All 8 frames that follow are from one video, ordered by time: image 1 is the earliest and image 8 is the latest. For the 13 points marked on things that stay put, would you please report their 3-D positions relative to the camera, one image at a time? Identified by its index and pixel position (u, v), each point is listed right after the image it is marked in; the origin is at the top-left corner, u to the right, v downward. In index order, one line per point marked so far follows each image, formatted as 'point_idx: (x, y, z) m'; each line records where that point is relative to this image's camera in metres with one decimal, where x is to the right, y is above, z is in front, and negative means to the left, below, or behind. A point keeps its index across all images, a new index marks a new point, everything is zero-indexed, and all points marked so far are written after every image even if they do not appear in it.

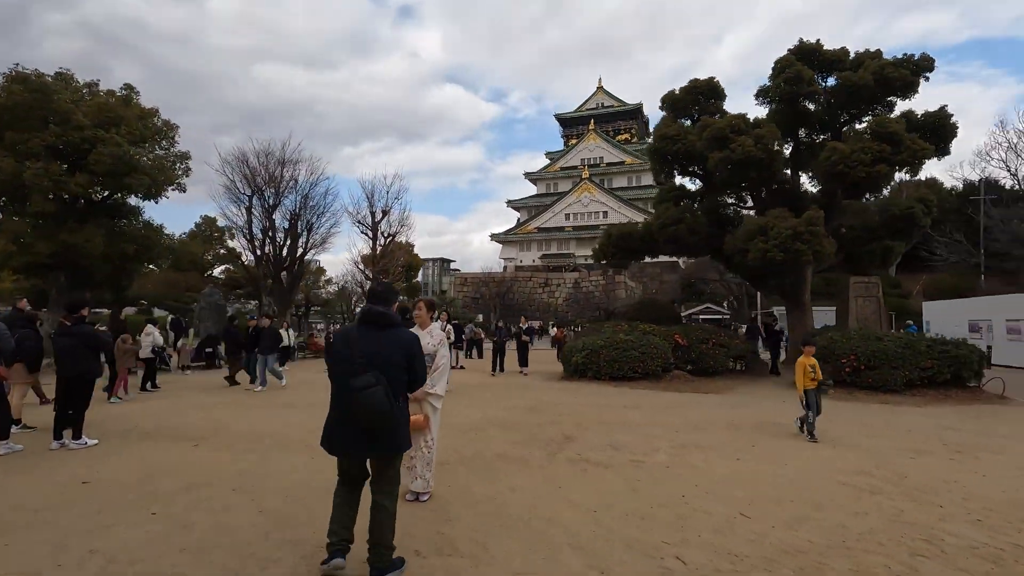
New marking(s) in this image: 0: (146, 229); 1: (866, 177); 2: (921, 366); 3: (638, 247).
0: (-11.1, +1.8, +16.2) m
1: (+8.3, +2.6, +12.4) m
2: (+8.1, -1.5, +10.6) m
3: (+3.9, +1.2, +16.5) m
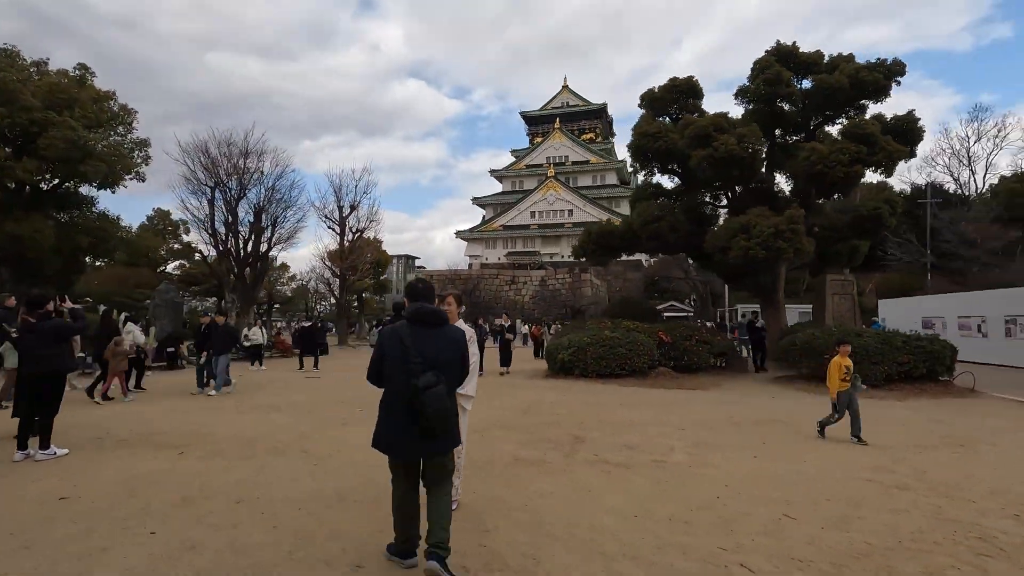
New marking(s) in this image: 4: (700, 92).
0: (-11.6, +1.9, +15.1) m
1: (+7.9, +2.6, +12.7) m
2: (+7.9, -1.5, +10.9) m
3: (+3.3, +1.3, +16.5) m
4: (+5.9, +6.2, +16.8) m
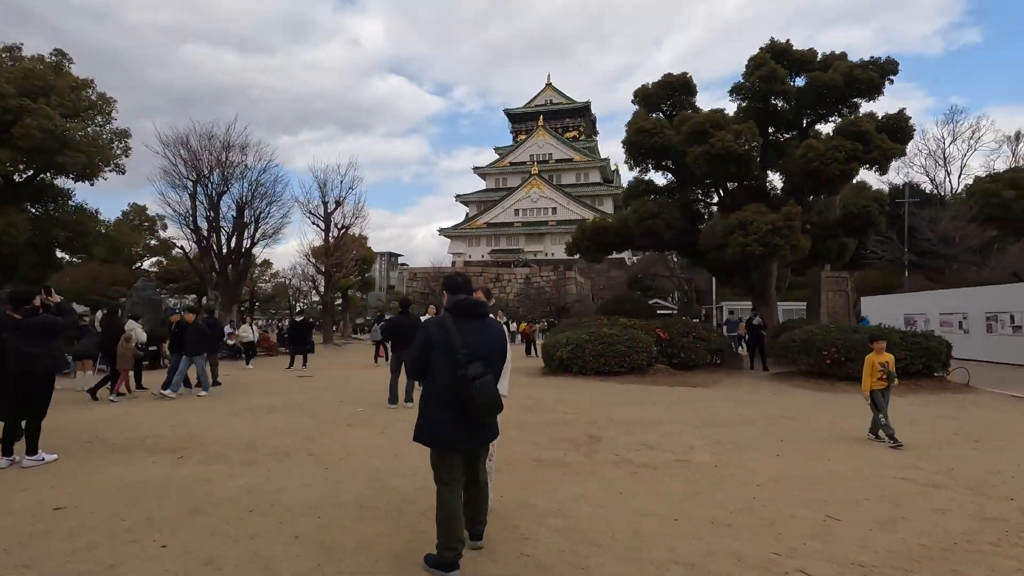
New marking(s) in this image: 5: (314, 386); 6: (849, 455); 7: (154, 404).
0: (-11.8, +2.0, +14.5) m
1: (+7.9, +2.7, +12.8) m
2: (+7.9, -1.4, +11.0) m
3: (+3.1, +1.4, +16.3) m
4: (+5.7, +6.2, +16.8) m
5: (-4.0, -2.0, +10.7) m
6: (+3.5, -1.7, +5.5) m
7: (-5.7, -1.8, +8.5) m
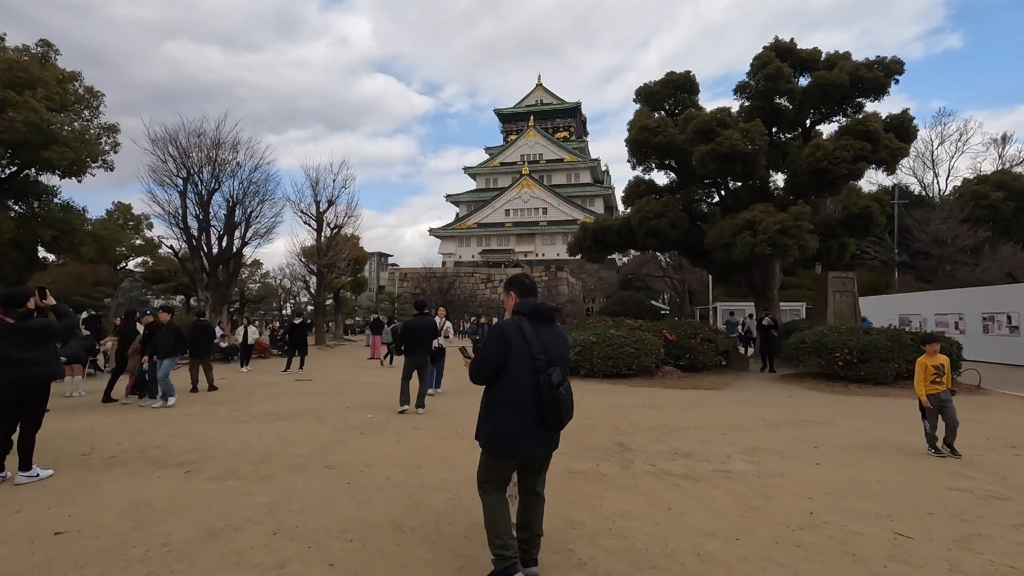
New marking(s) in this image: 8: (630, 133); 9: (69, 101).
0: (-11.7, +2.0, +13.9) m
1: (+8.0, +2.7, +12.7) m
2: (+8.1, -1.4, +10.8) m
3: (+3.2, +1.4, +16.1) m
4: (+5.7, +6.2, +16.6) m
5: (-3.8, -2.0, +10.3) m
6: (+3.7, -1.7, +5.3) m
7: (-5.5, -1.9, +8.1) m
8: (+3.4, +4.6, +15.7) m
9: (-11.0, +4.6, +13.2) m
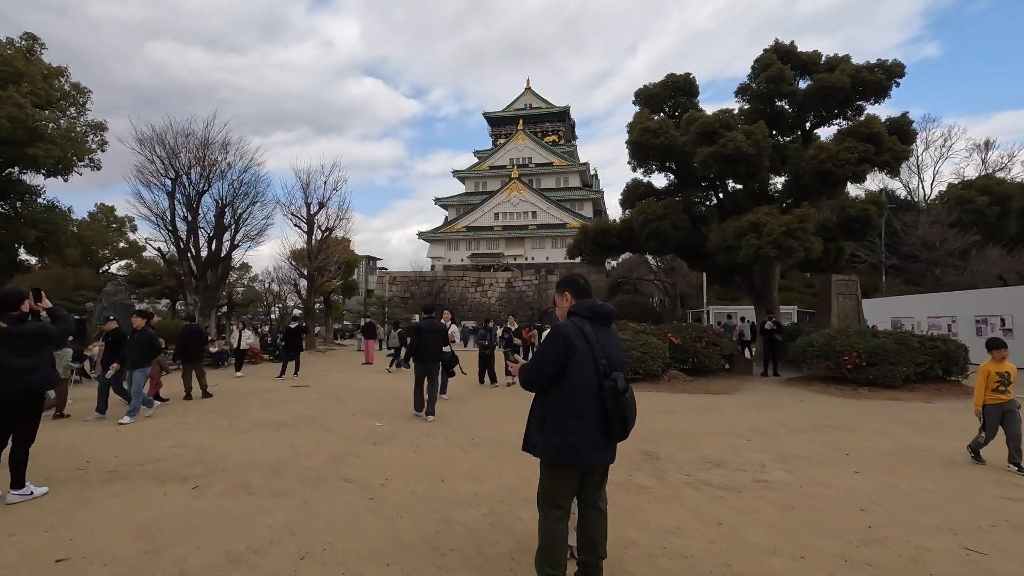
0: (-11.6, +1.9, +13.4) m
1: (+8.0, +2.6, +12.6) m
2: (+8.2, -1.5, +10.8) m
3: (+3.2, +1.3, +16.0) m
4: (+5.7, +6.1, +16.5) m
5: (-3.7, -2.0, +10.0) m
6: (+4.0, -1.7, +5.1) m
7: (-5.3, -1.9, +7.7) m
8: (+3.4, +4.5, +15.6) m
9: (-10.9, +4.6, +12.7) m
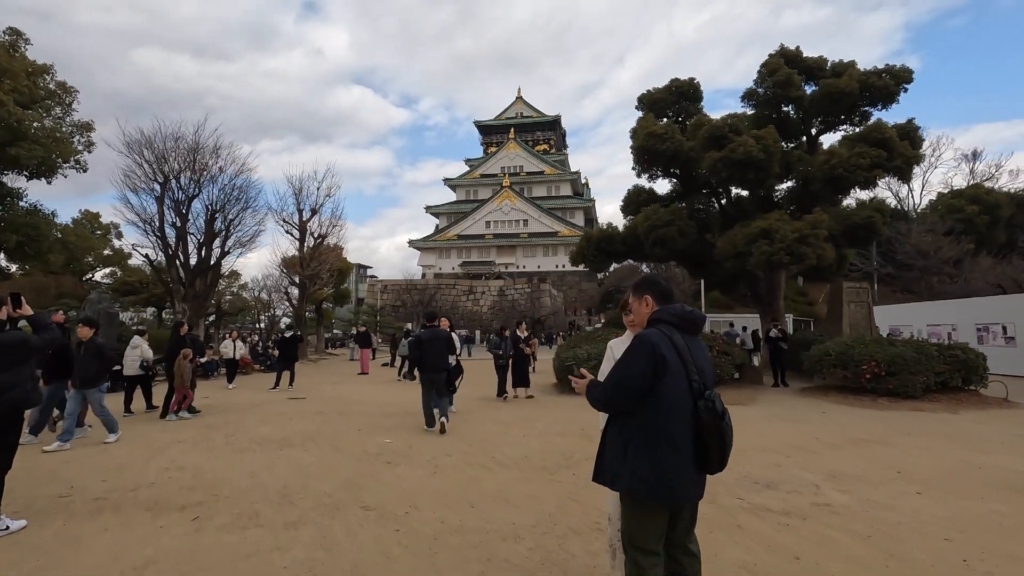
0: (-11.5, +1.7, +12.8) m
1: (+8.2, +2.5, +12.4) m
2: (+8.3, -1.6, +10.5) m
3: (+3.2, +1.1, +15.6) m
4: (+5.8, +5.9, +16.3) m
5: (-3.5, -2.2, +9.4) m
6: (+4.3, -1.8, +4.7) m
7: (-5.1, -2.0, +7.1) m
8: (+3.5, +4.2, +15.3) m
9: (-10.8, +4.4, +12.2) m
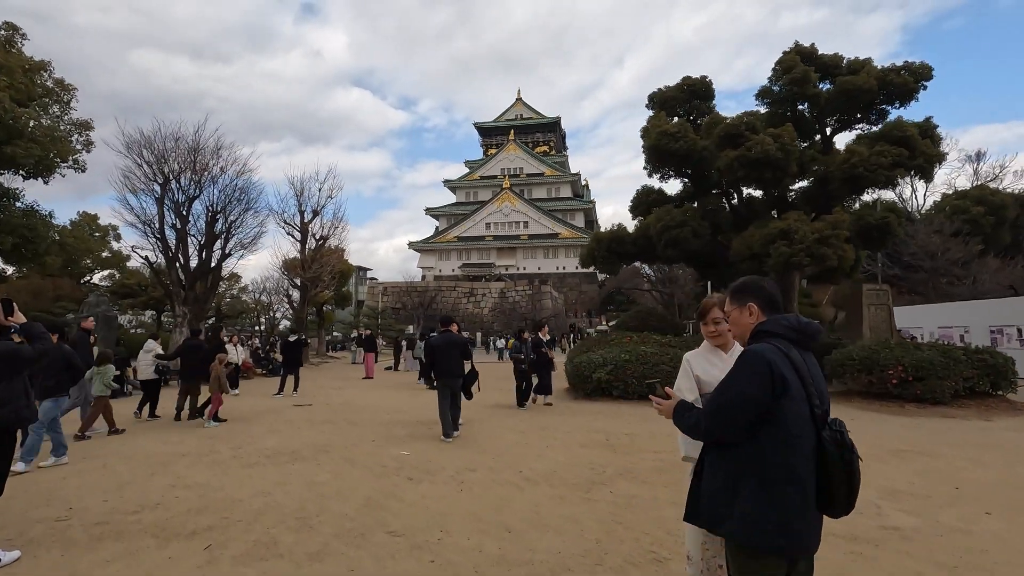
0: (-11.3, +1.6, +12.4) m
1: (+8.4, +2.4, +12.1) m
2: (+8.6, -1.7, +10.1) m
3: (+3.5, +1.0, +15.3) m
4: (+6.0, +5.8, +16.0) m
5: (-3.2, -2.2, +9.1) m
6: (+4.6, -1.8, +4.4) m
7: (-4.8, -2.0, +6.8) m
8: (+3.8, +4.2, +15.0) m
9: (-10.5, +4.3, +11.8) m
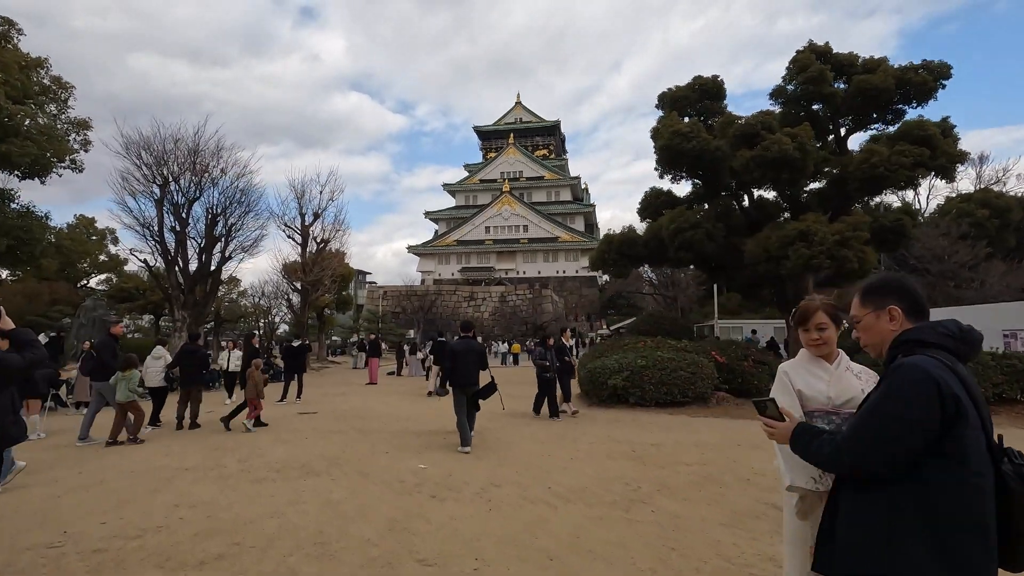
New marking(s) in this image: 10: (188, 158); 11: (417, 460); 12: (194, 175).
0: (-11.0, +1.6, +12.0) m
1: (+8.7, +2.4, +11.8) m
2: (+8.9, -1.7, +9.8) m
3: (+3.7, +0.9, +14.9) m
4: (+6.2, +5.7, +15.7) m
5: (-3.0, -2.3, +8.7) m
6: (+4.8, -1.8, +4.0) m
7: (-4.5, -2.1, +6.4) m
8: (+4.0, +4.1, +14.7) m
9: (-10.3, +4.2, +11.4) m
10: (-12.0, +4.8, +19.7) m
11: (-1.1, -2.0, +6.3) m
12: (-11.8, +4.2, +19.7) m
